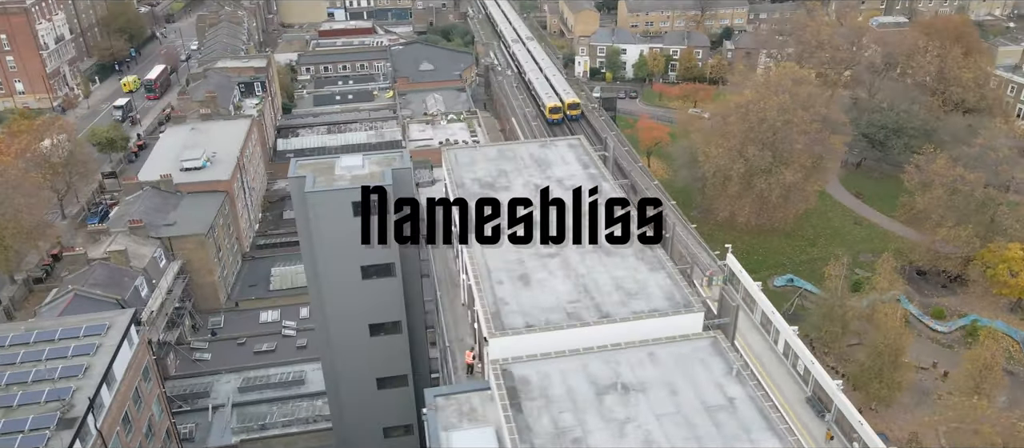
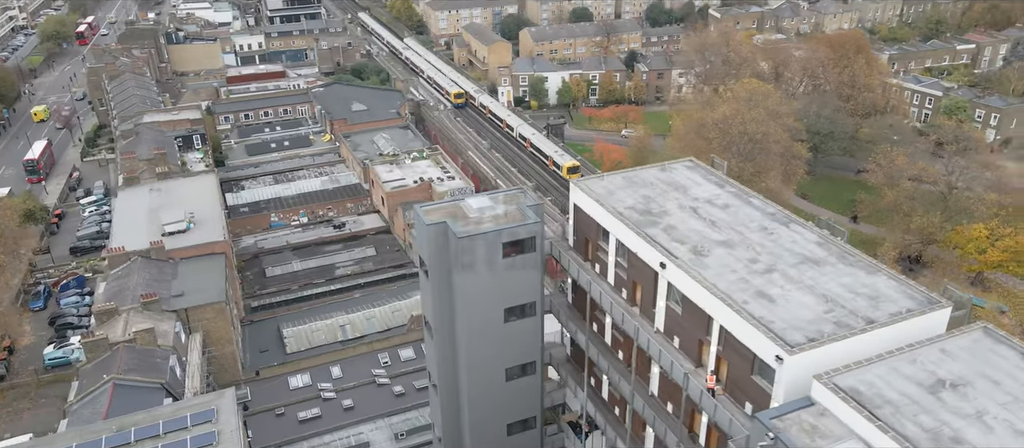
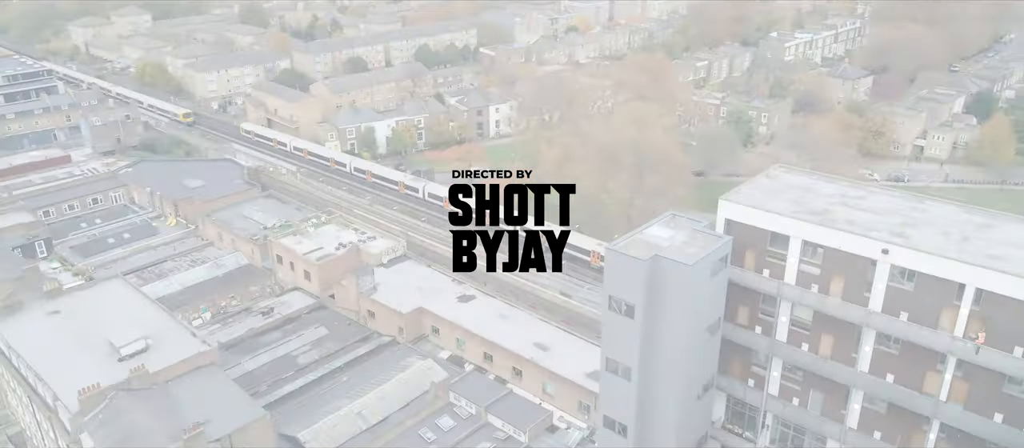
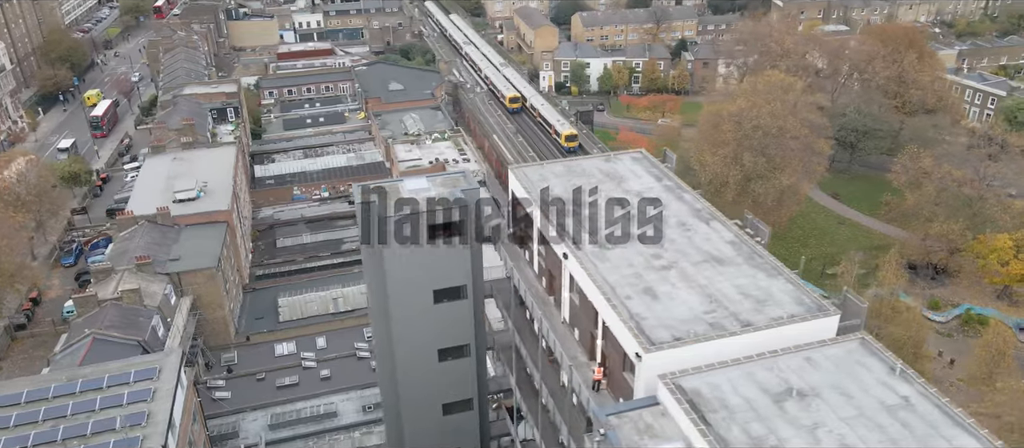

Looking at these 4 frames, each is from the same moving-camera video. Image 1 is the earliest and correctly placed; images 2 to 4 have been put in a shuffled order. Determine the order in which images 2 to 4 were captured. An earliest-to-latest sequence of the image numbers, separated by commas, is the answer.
4, 2, 3
